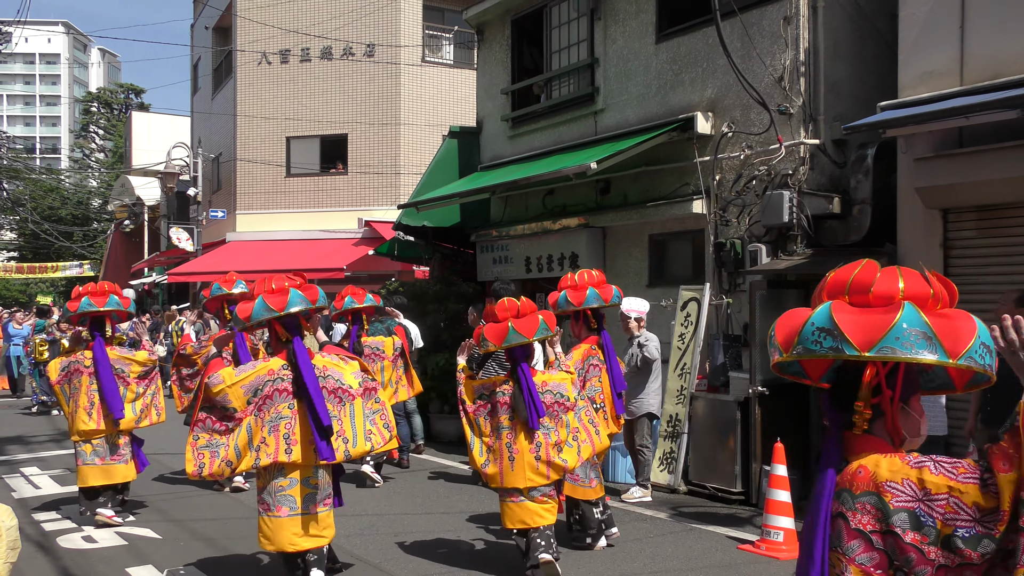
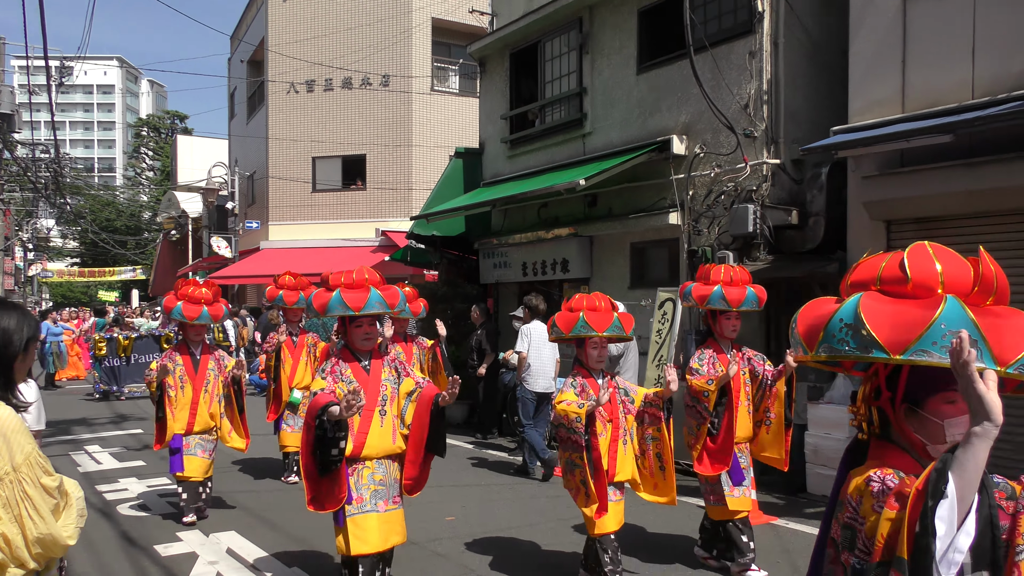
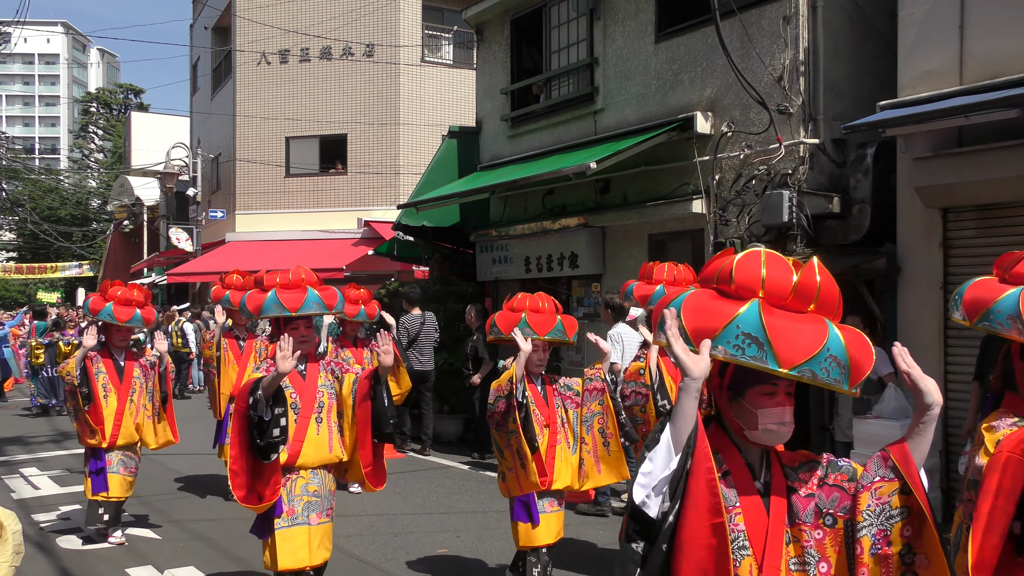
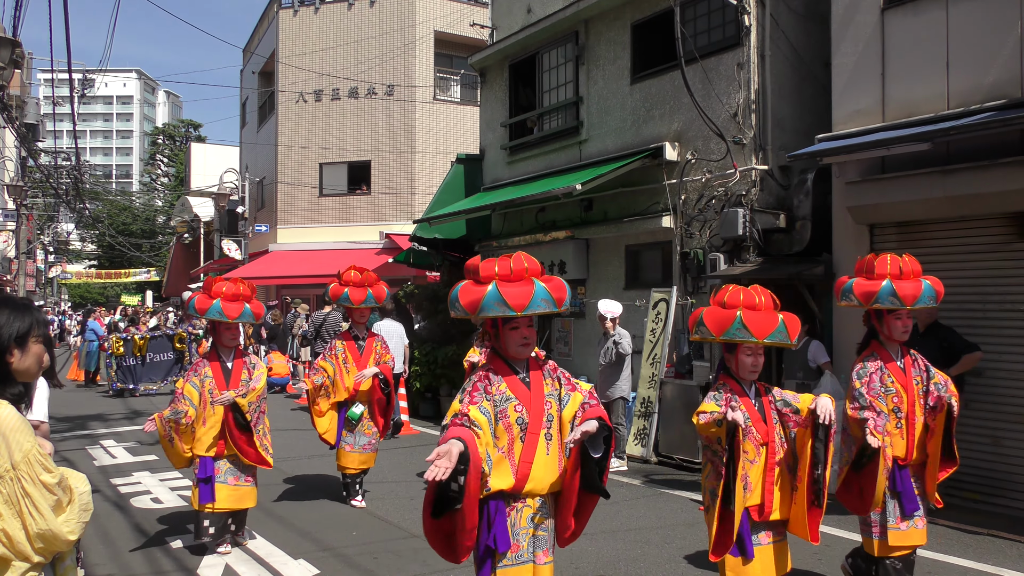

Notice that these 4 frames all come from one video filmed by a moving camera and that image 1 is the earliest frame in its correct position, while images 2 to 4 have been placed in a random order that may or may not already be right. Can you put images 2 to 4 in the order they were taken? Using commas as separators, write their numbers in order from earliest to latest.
3, 2, 4
